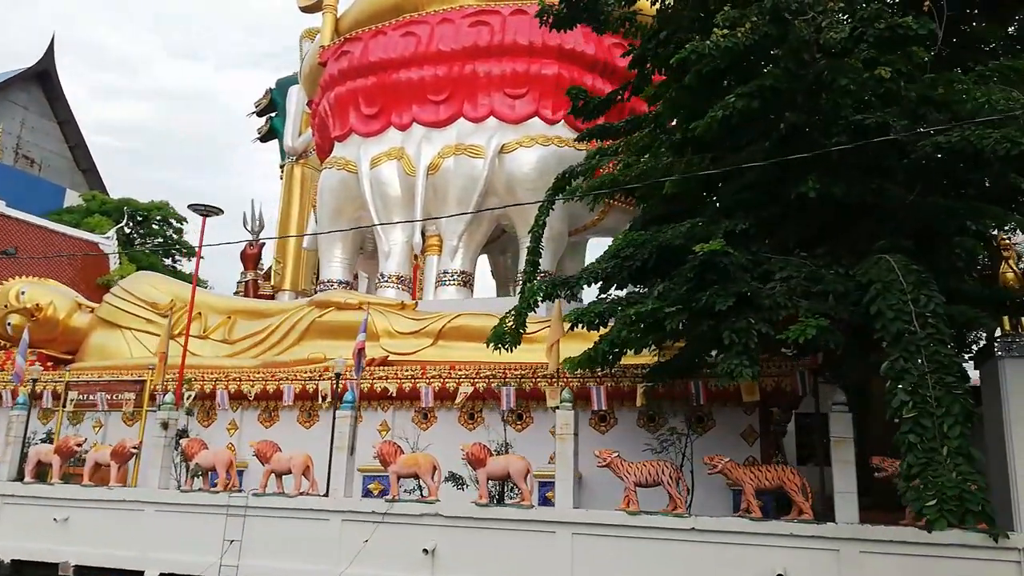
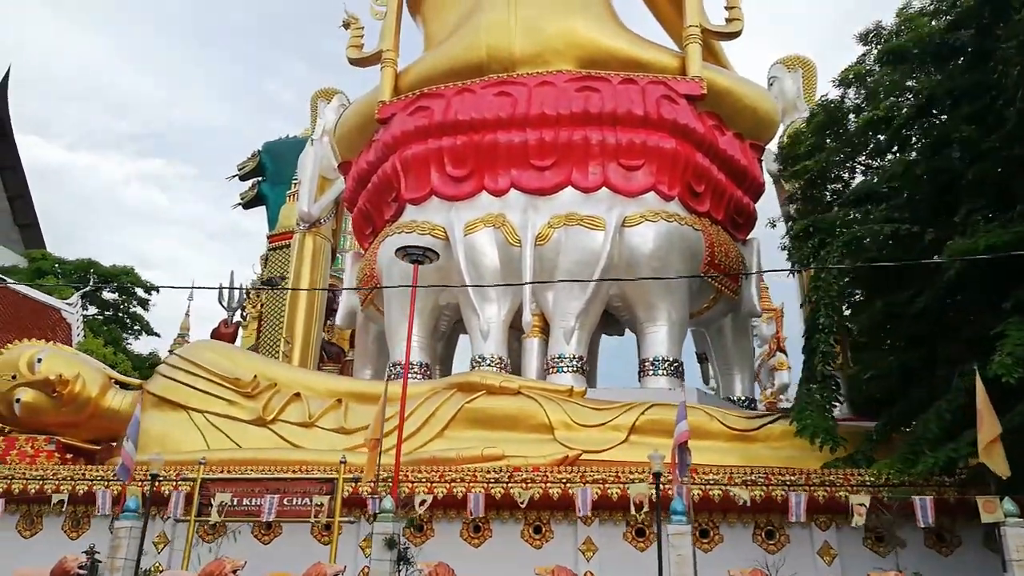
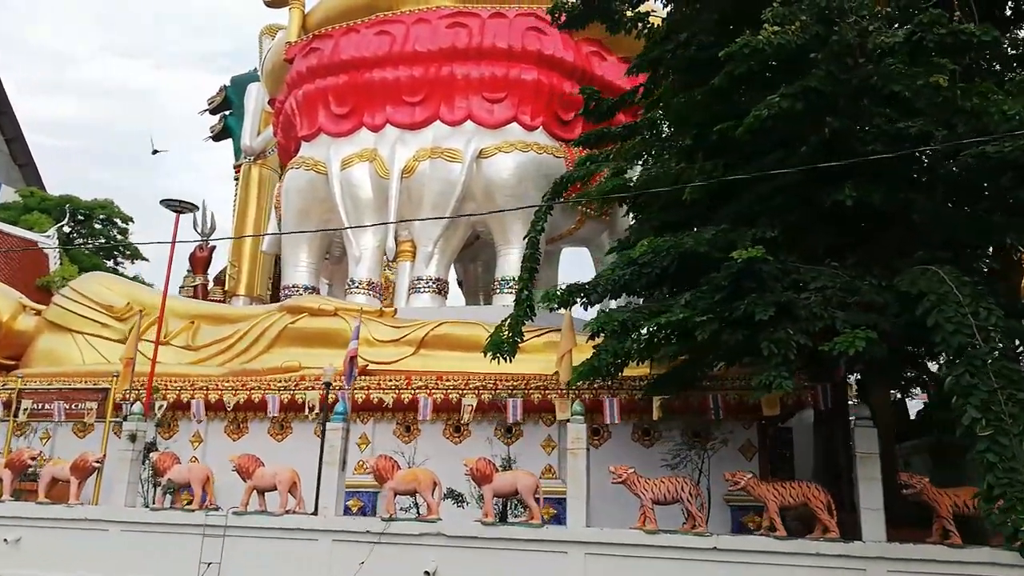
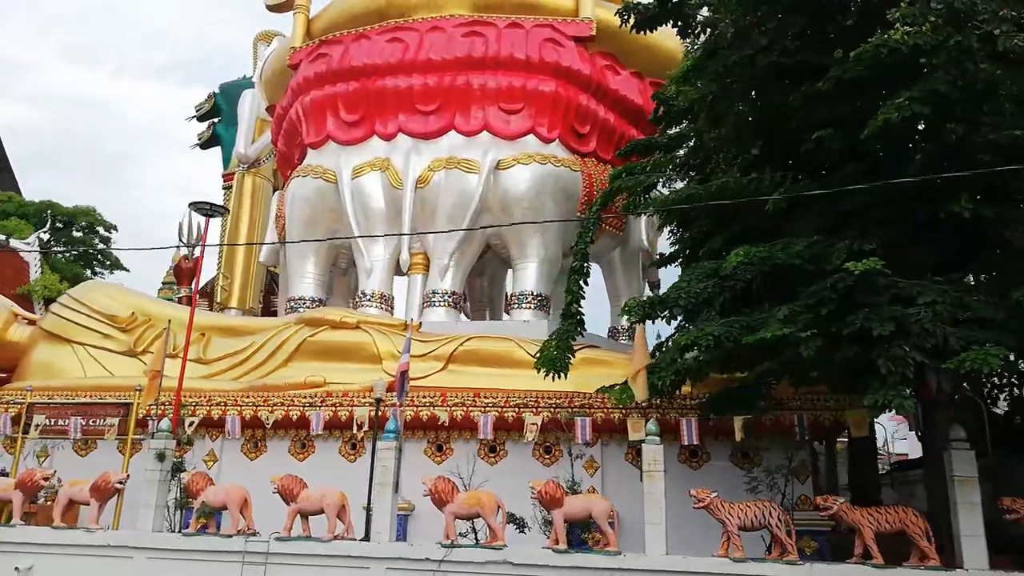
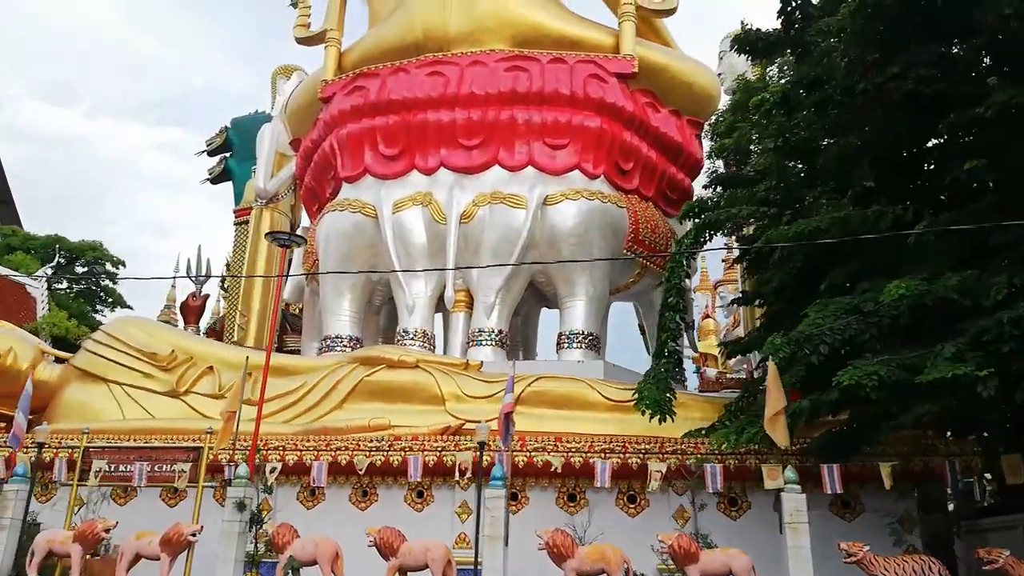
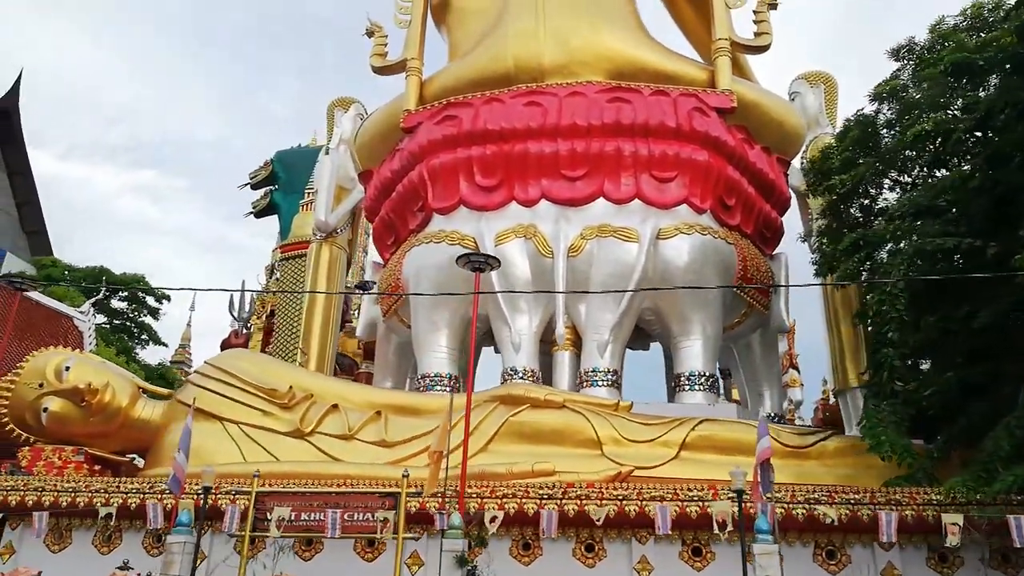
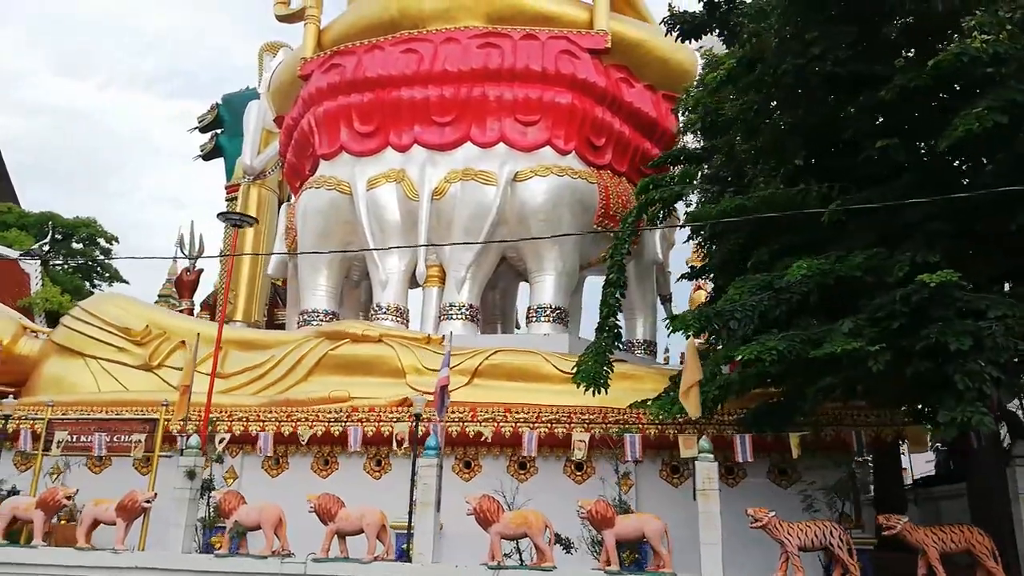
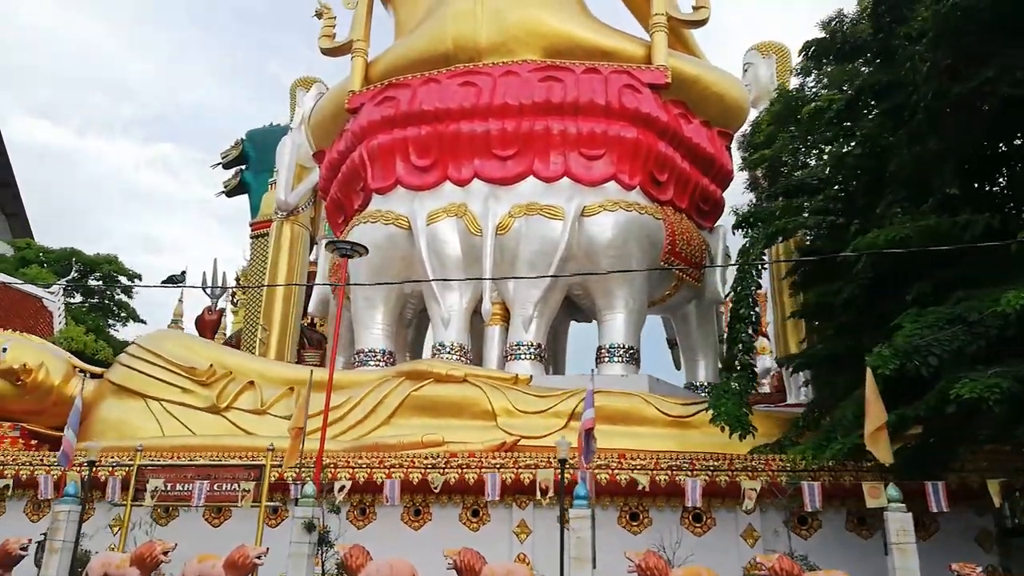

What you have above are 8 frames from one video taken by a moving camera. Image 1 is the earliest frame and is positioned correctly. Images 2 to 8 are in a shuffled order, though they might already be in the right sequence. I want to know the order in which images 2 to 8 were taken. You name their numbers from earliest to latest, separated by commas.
3, 4, 7, 5, 8, 2, 6
